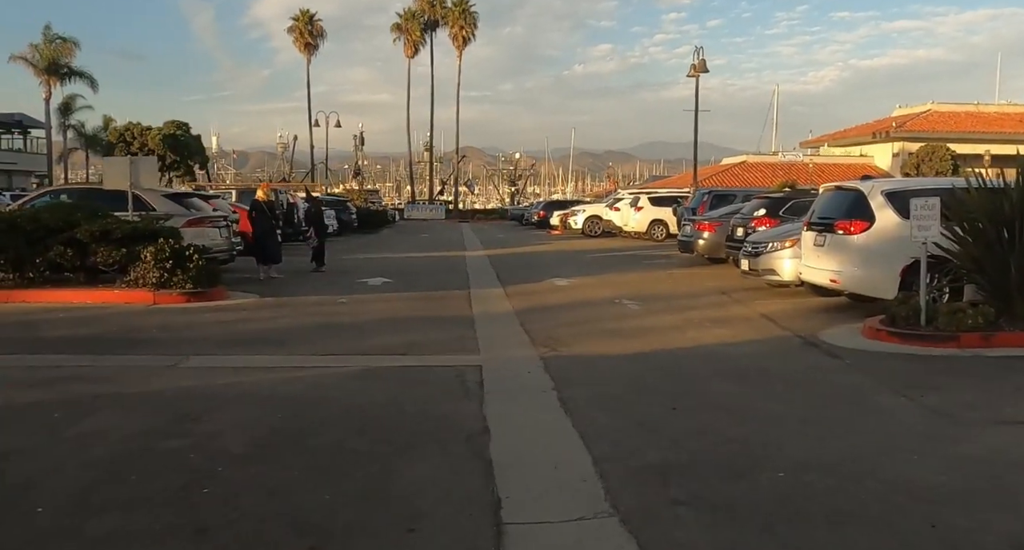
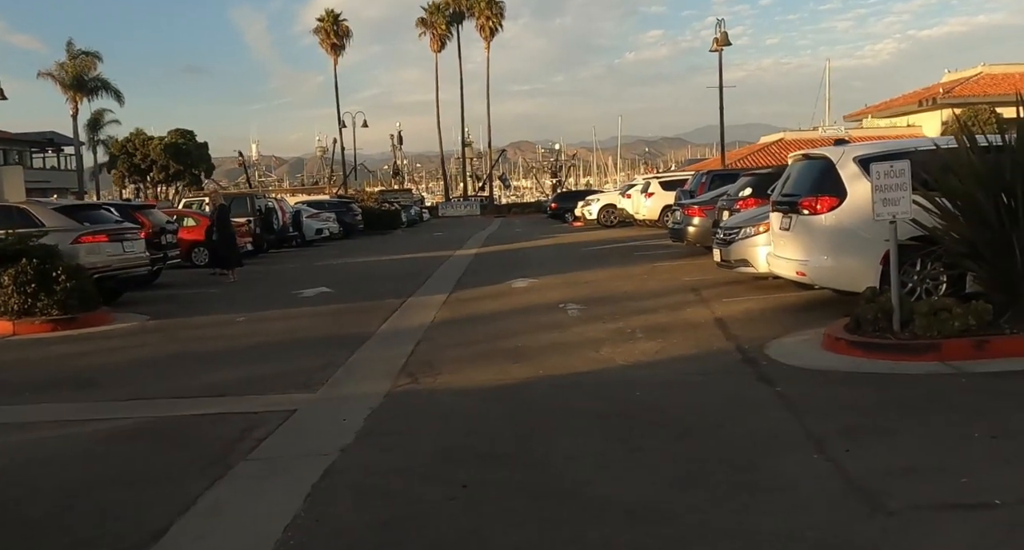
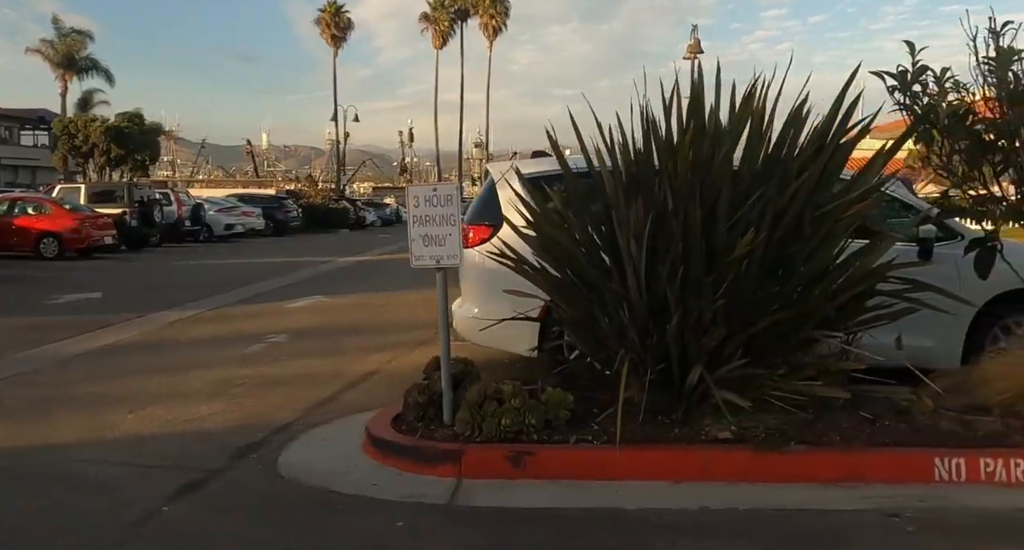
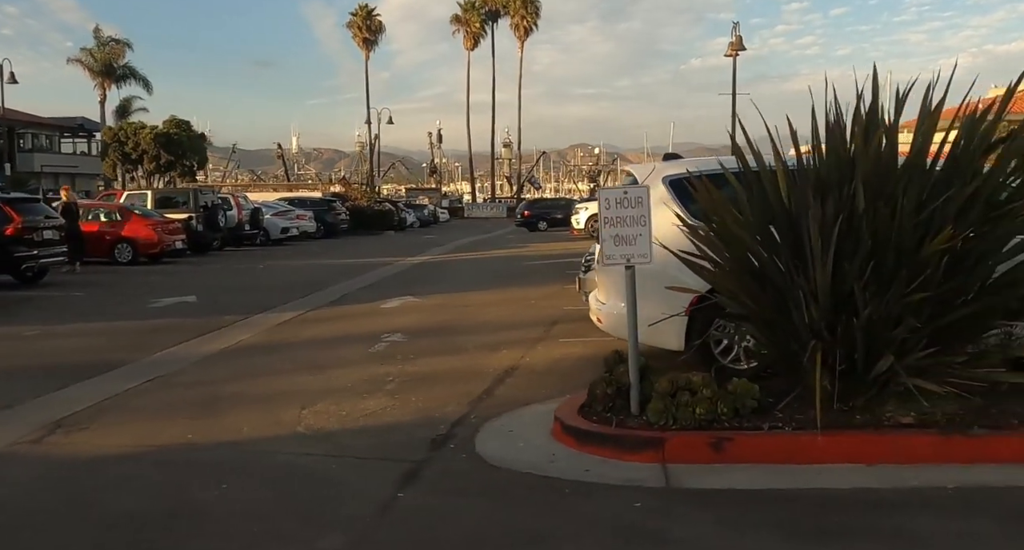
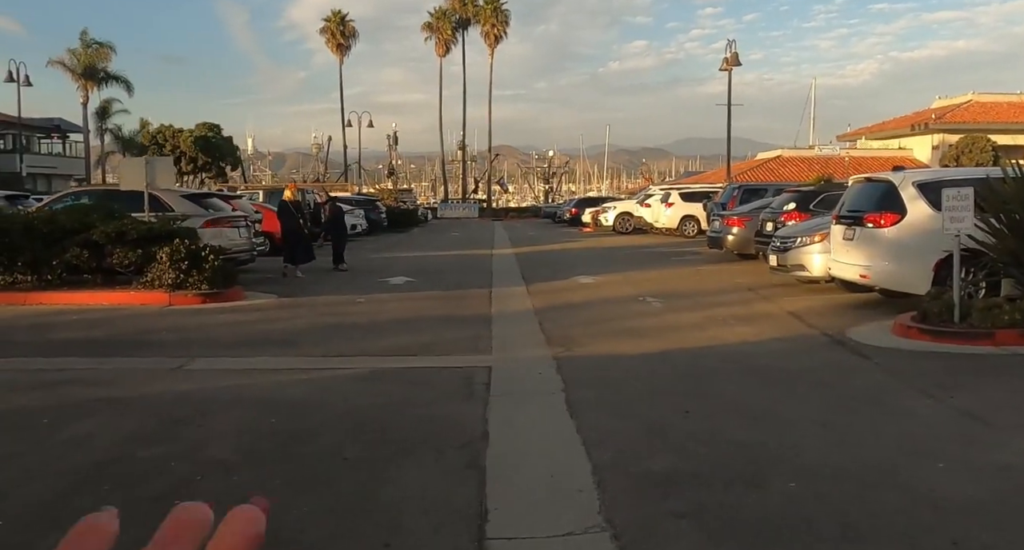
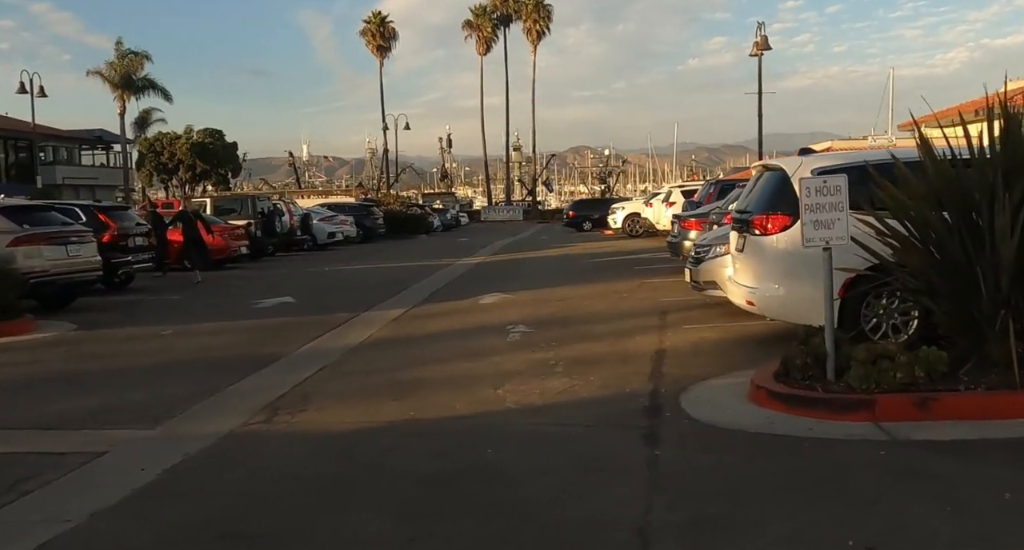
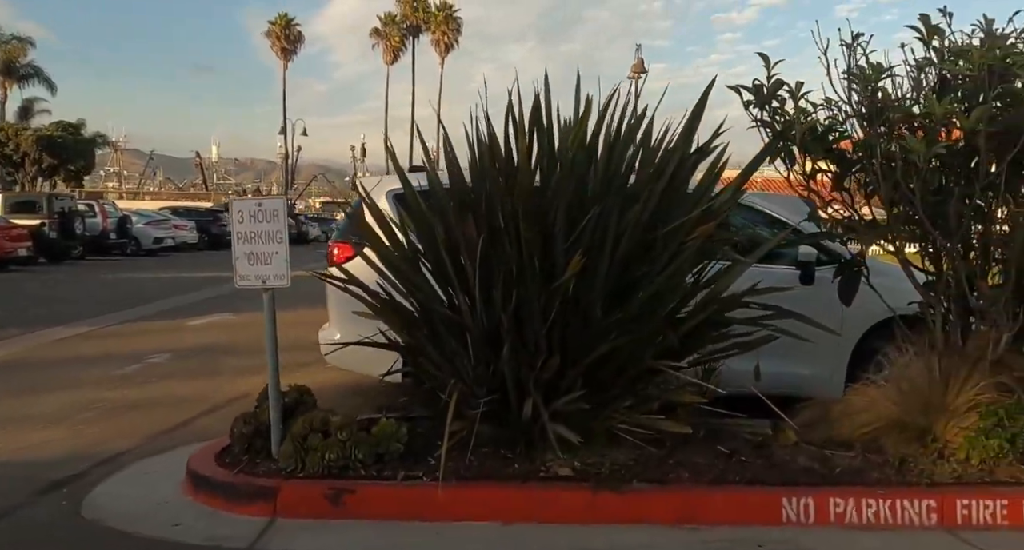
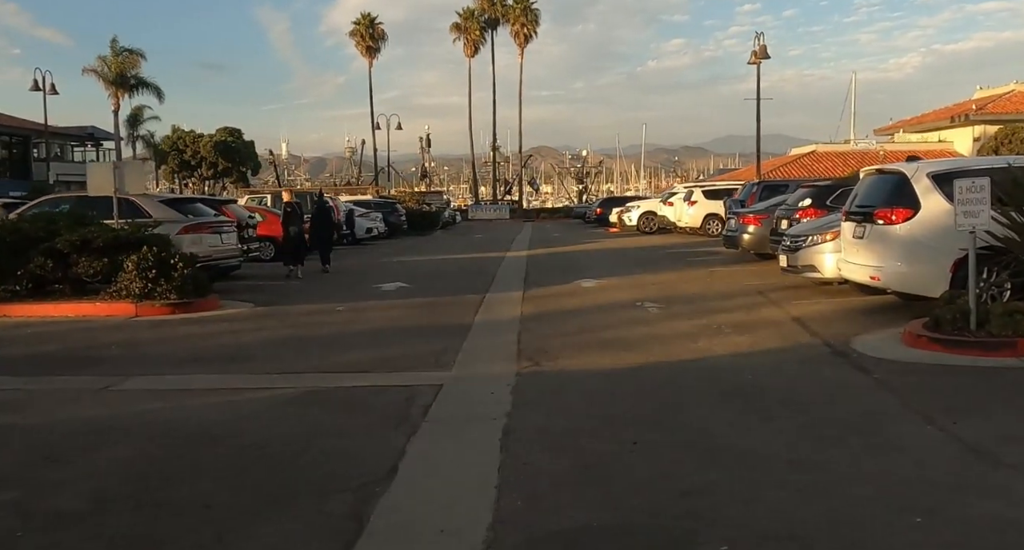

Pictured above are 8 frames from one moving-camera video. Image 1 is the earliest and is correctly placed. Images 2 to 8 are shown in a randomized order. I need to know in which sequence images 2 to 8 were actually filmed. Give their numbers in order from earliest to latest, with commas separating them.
5, 8, 2, 6, 4, 3, 7
